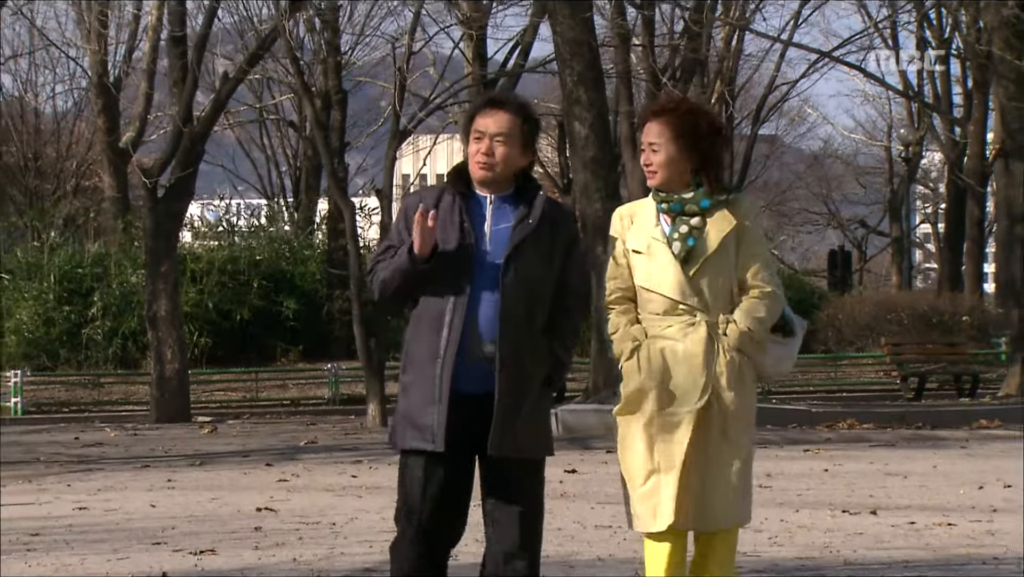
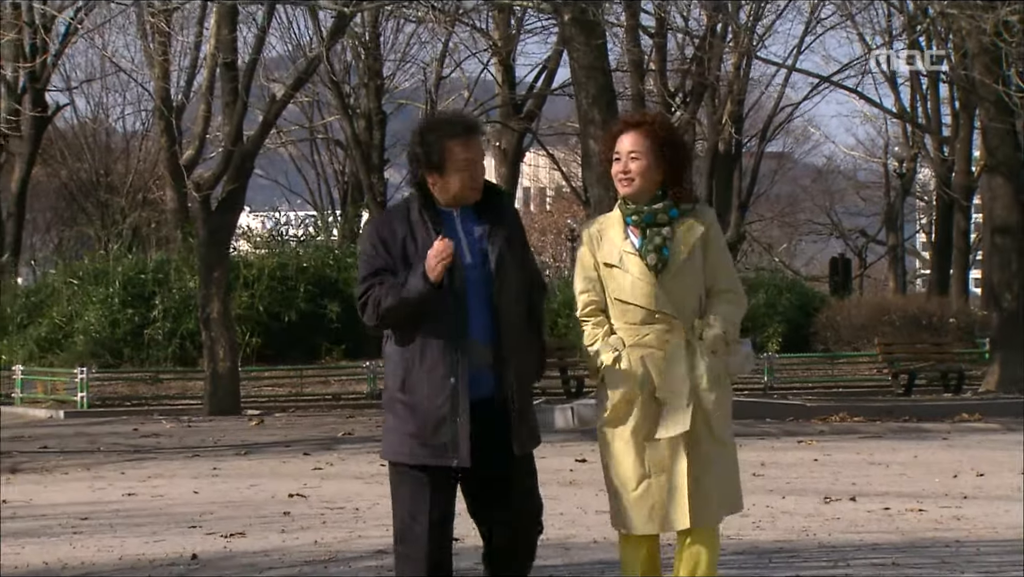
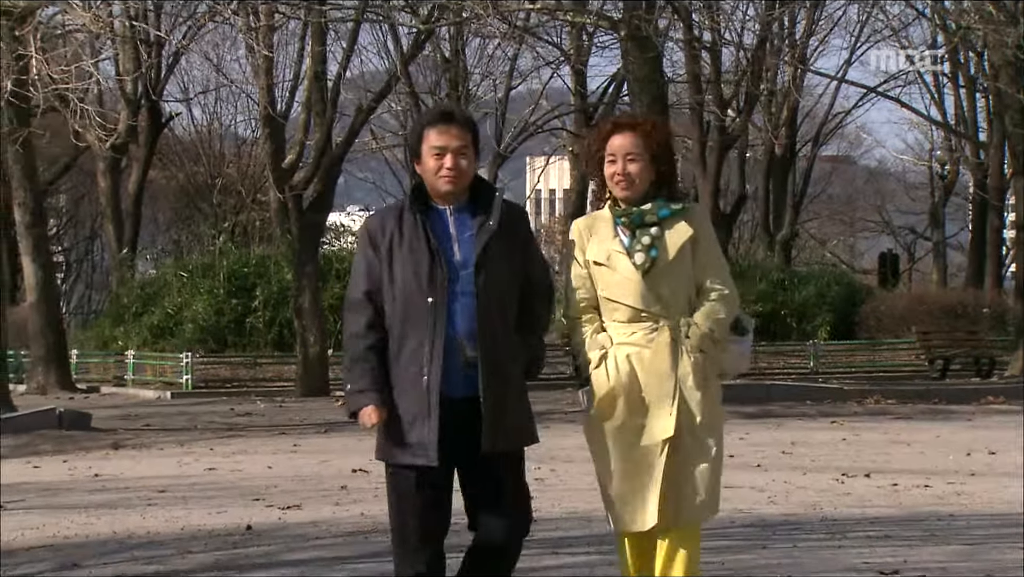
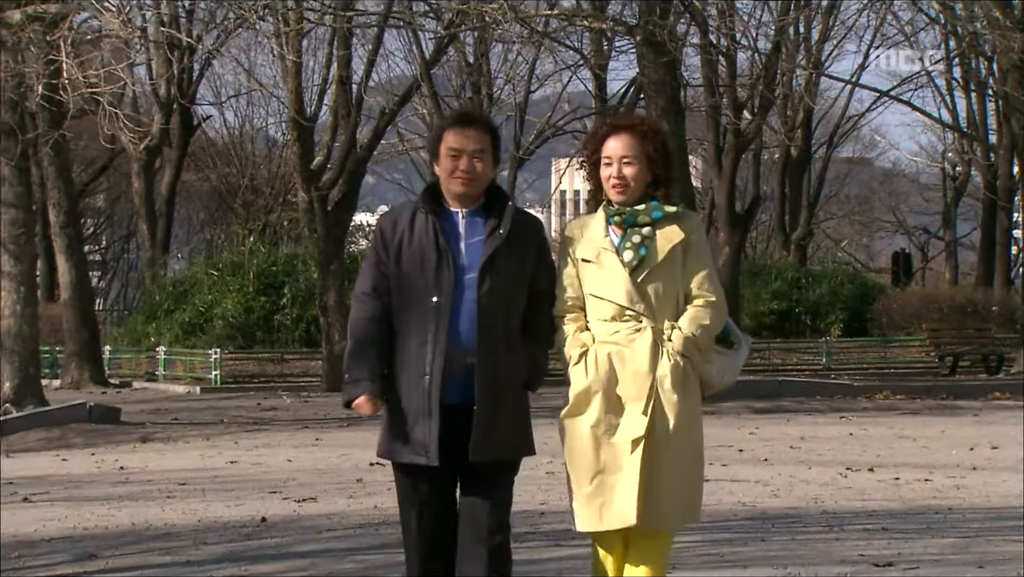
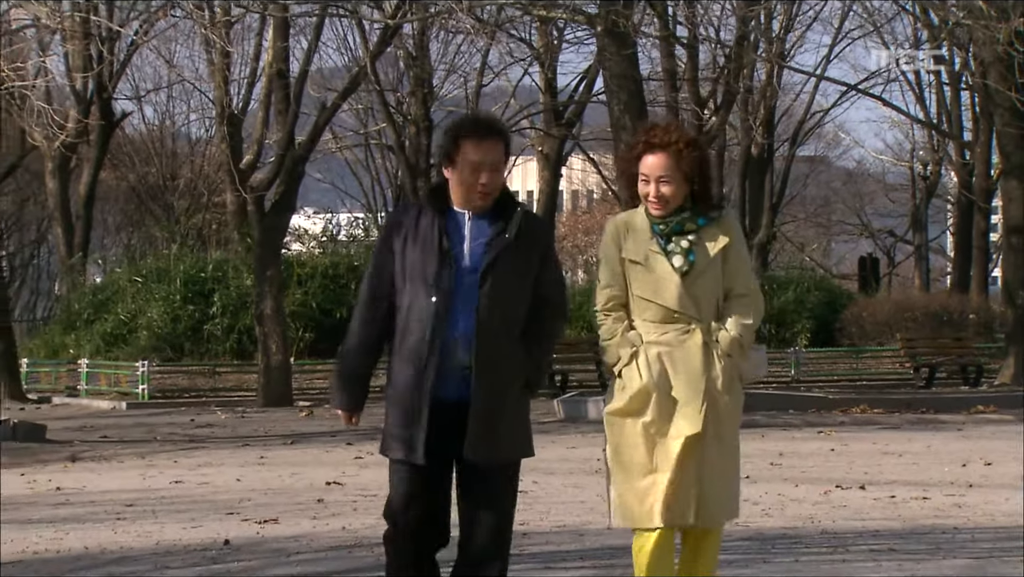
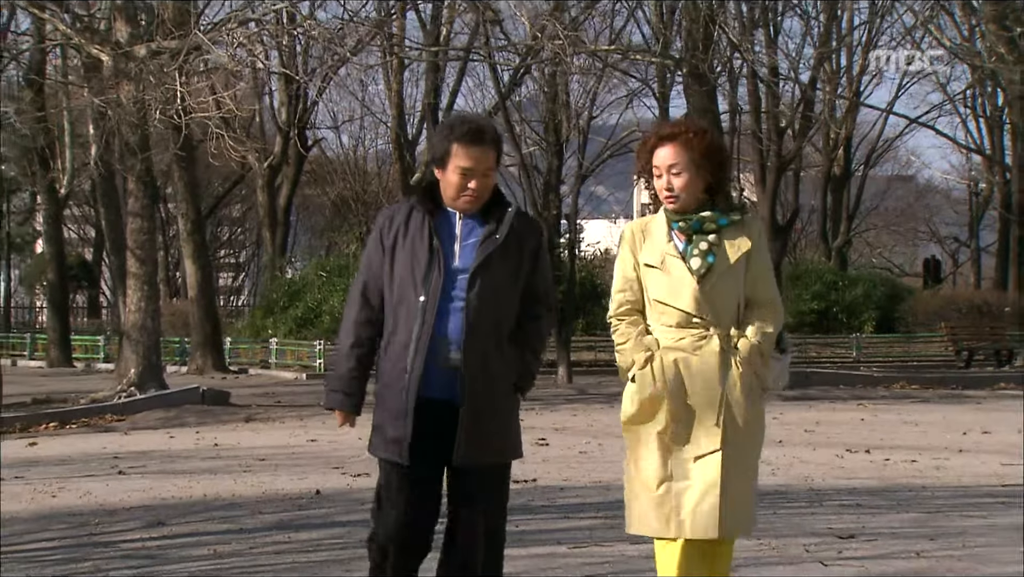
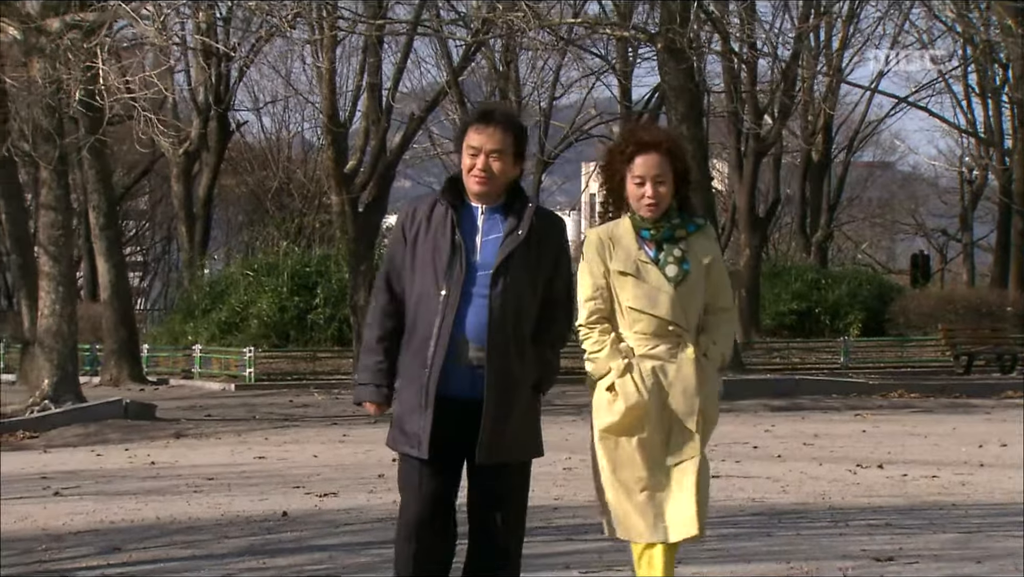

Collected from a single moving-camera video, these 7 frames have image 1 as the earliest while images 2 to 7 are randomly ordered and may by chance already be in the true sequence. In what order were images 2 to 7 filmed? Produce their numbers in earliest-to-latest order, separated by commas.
2, 5, 3, 4, 7, 6
